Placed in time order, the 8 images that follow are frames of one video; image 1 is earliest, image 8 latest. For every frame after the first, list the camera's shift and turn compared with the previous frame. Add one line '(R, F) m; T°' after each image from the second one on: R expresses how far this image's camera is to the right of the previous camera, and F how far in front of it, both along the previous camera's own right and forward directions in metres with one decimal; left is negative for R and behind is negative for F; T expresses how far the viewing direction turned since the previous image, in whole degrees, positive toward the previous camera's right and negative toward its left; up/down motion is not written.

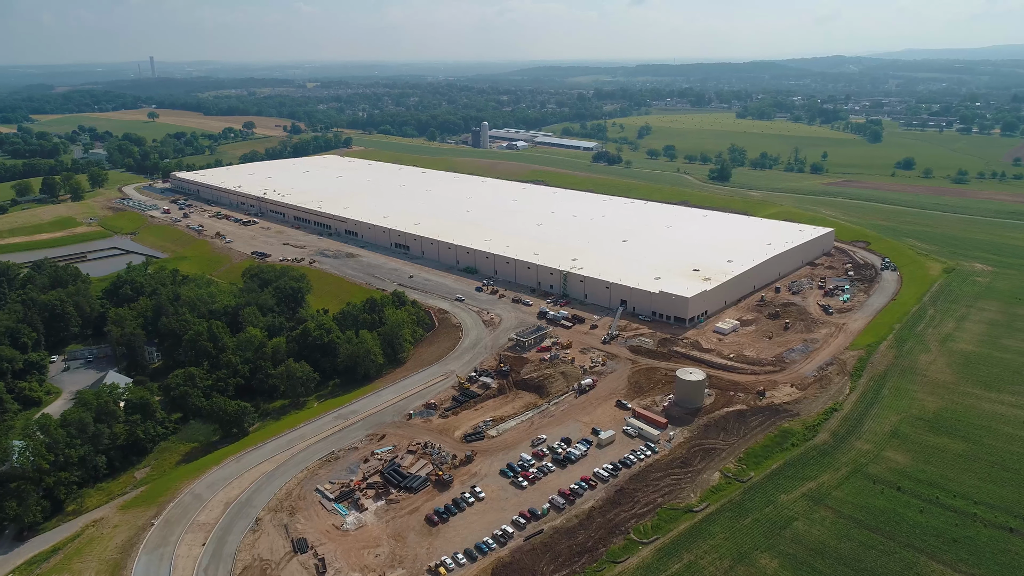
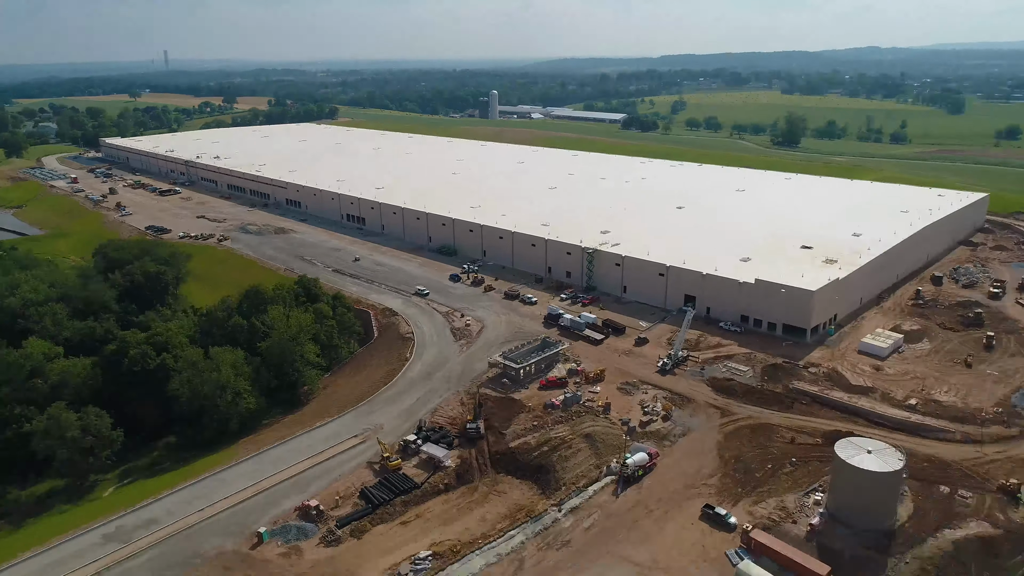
(+2.0, +32.6) m; -2°
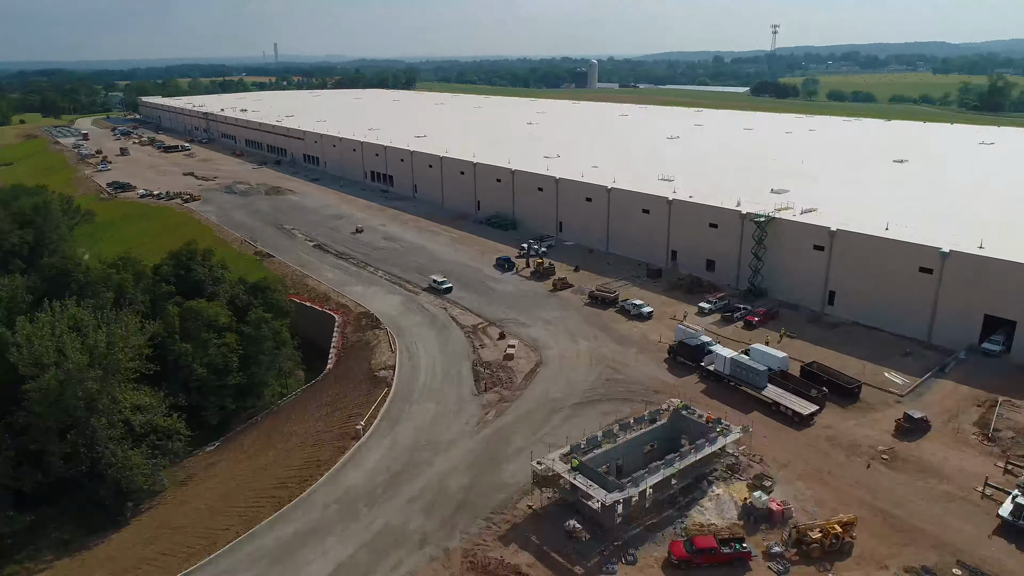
(+0.1, +24.7) m; -7°
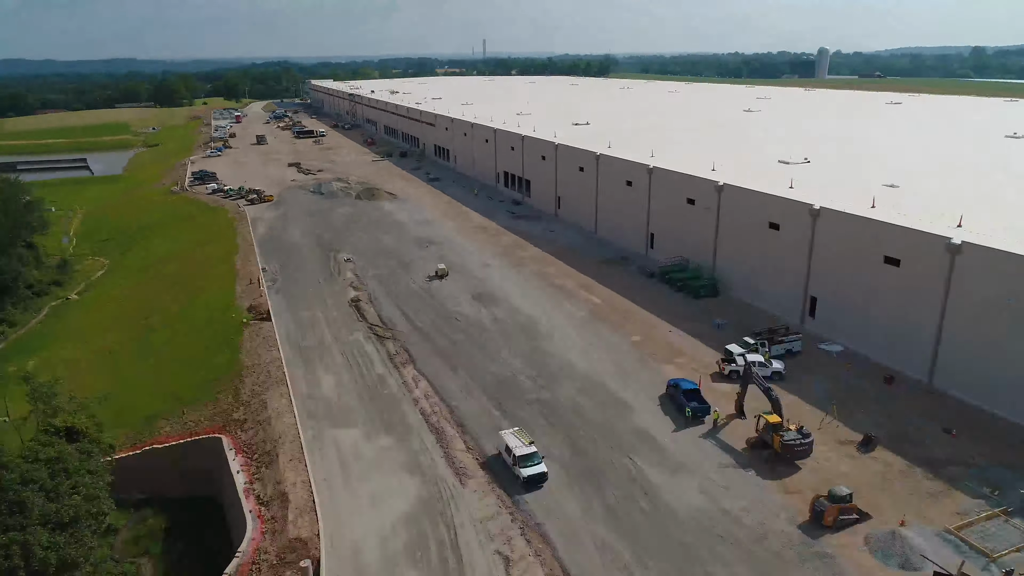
(-0.2, +17.9) m; -15°
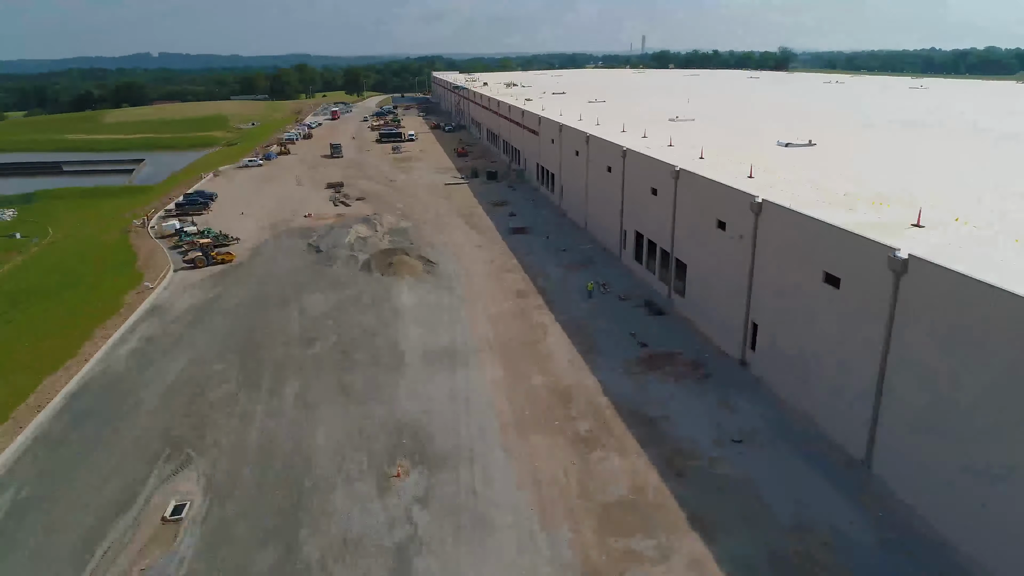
(+0.2, +17.5) m; -11°
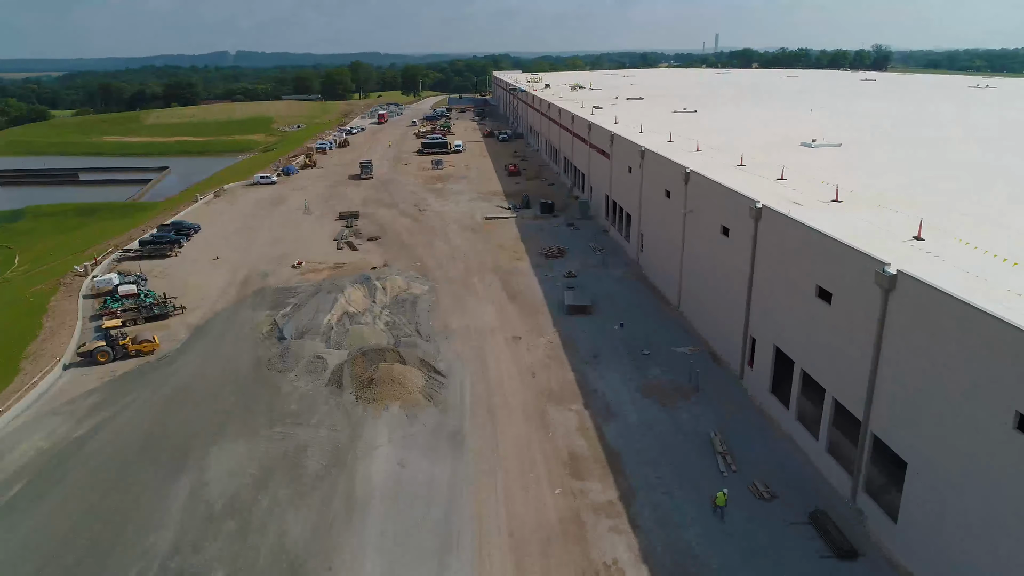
(+0.1, +7.6) m; -5°
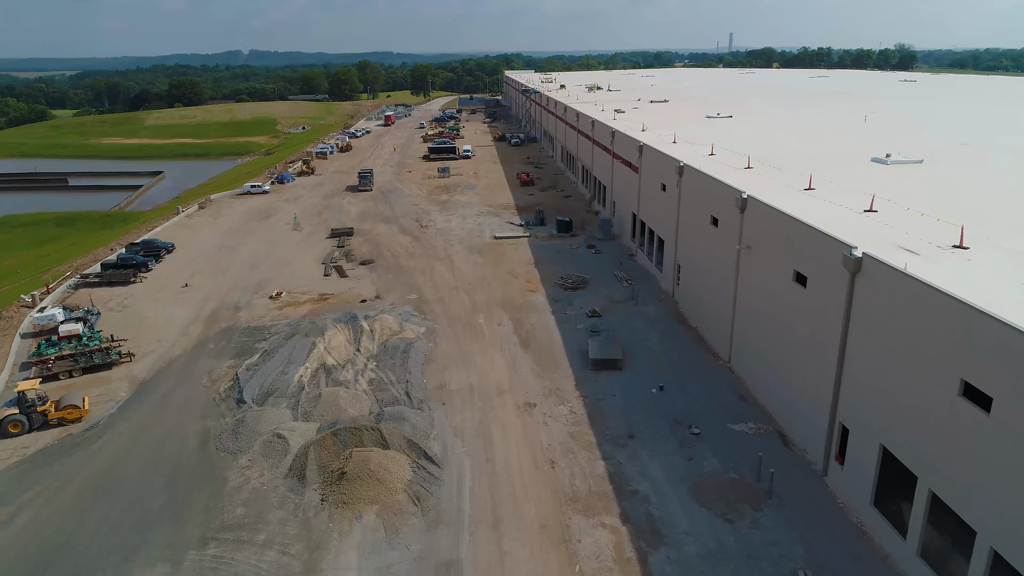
(0.0, +3.0) m; -1°
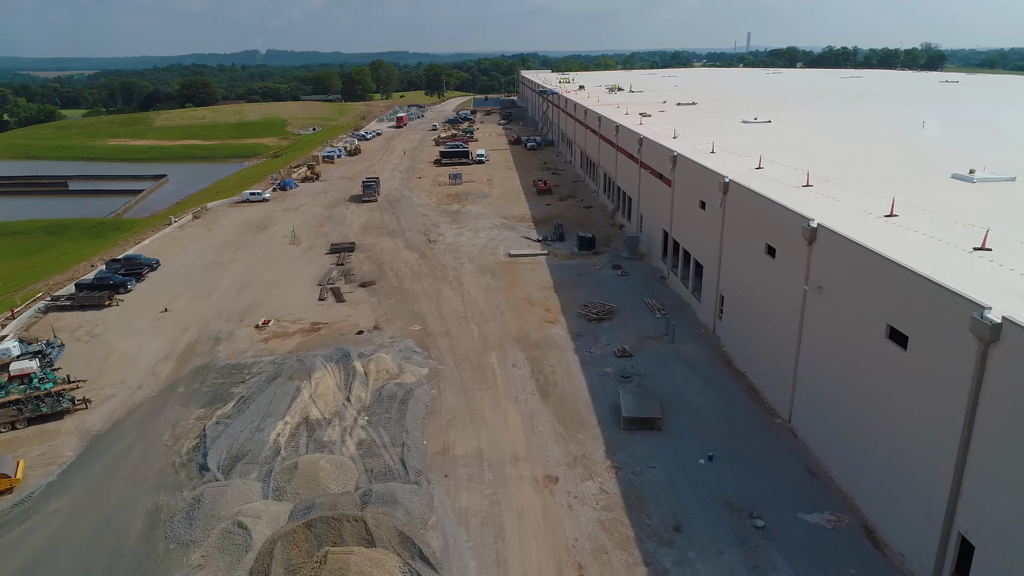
(-0.1, +2.1) m; -1°
